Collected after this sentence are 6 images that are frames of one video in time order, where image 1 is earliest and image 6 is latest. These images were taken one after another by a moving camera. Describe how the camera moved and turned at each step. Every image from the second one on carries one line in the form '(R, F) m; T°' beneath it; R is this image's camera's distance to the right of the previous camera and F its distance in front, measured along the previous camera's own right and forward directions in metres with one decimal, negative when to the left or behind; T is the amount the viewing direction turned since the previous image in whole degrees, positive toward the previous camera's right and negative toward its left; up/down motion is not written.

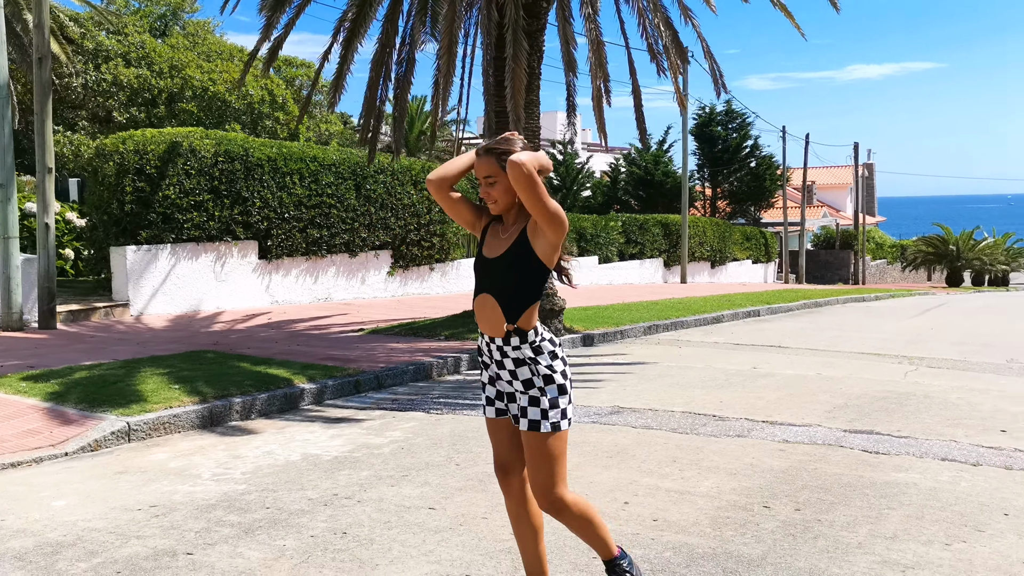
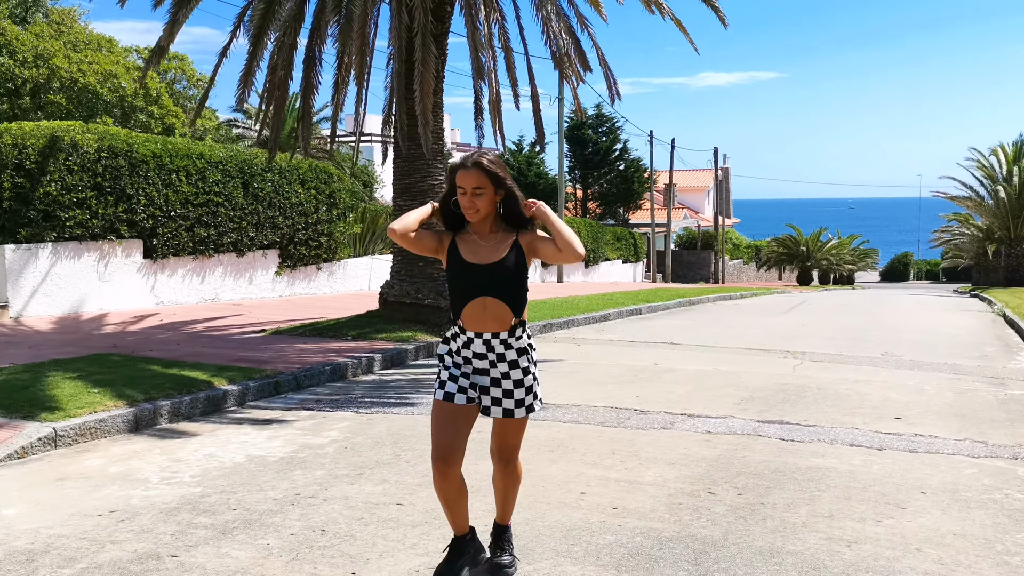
(-0.5, -0.2) m; +8°
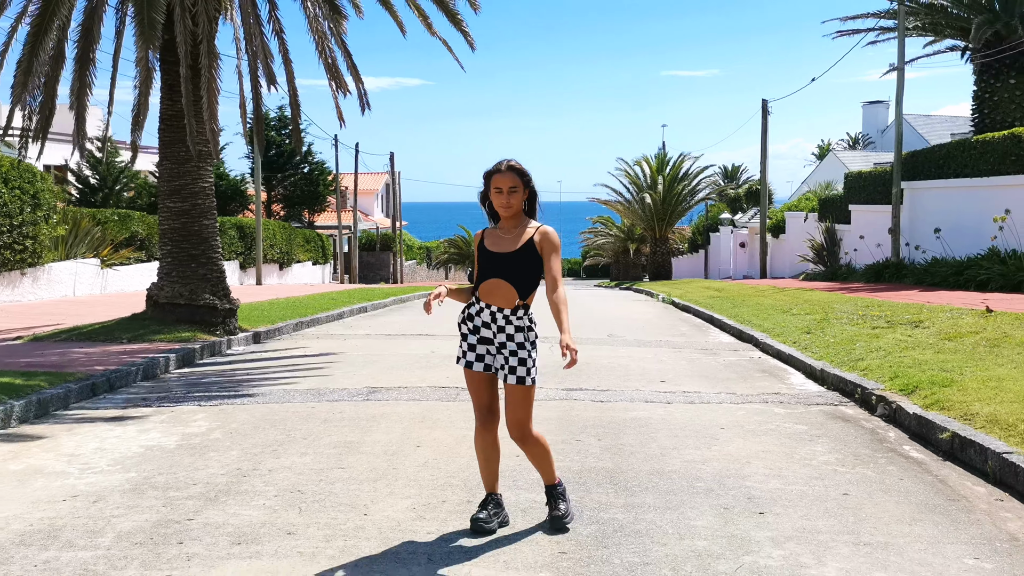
(-1.6, -0.8) m; +20°
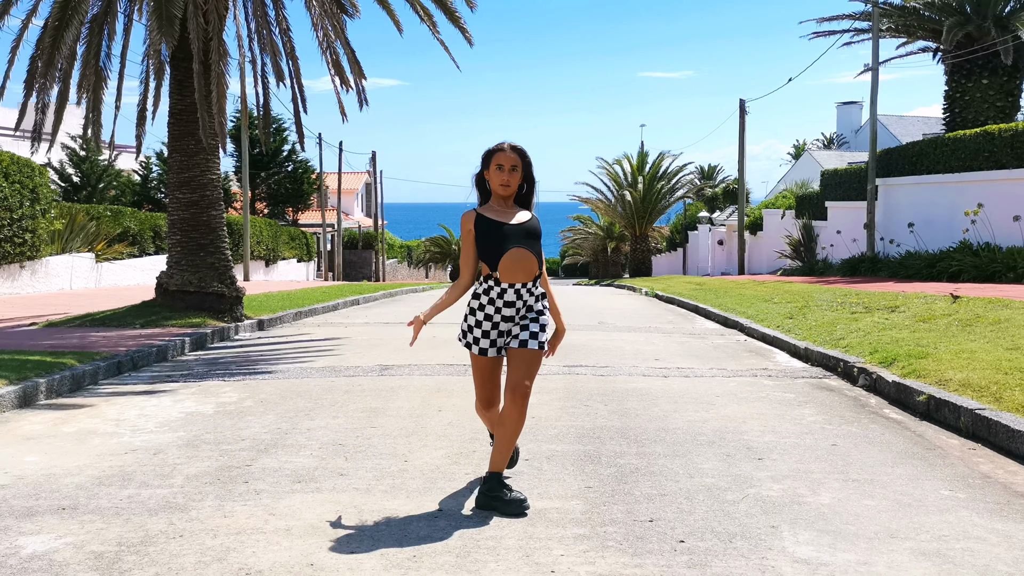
(-0.3, -0.5) m; +1°
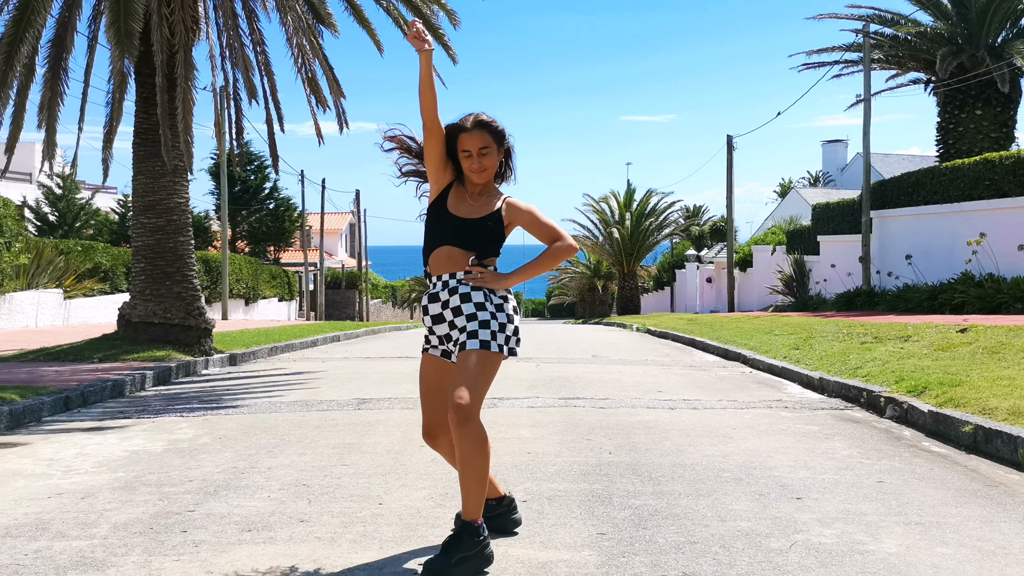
(0.0, +0.8) m; +1°
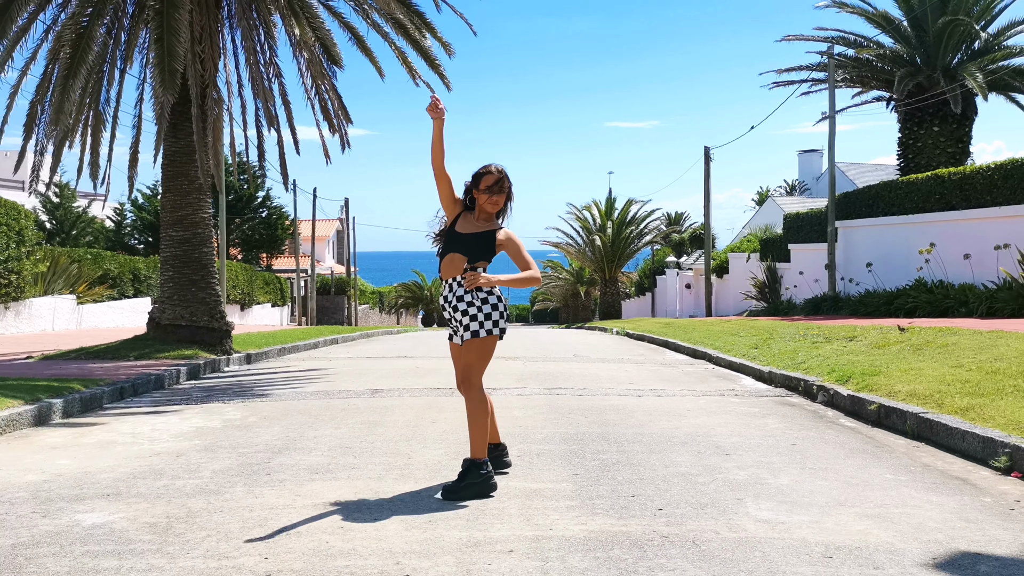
(-0.1, -1.4) m; +1°
